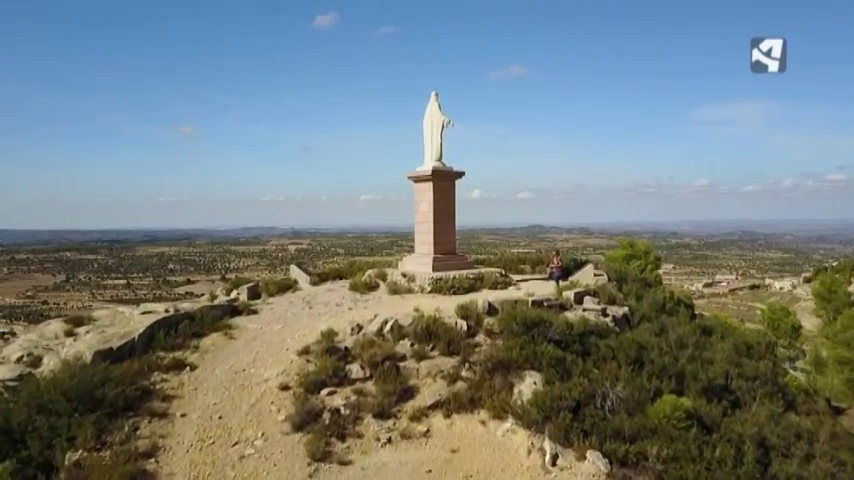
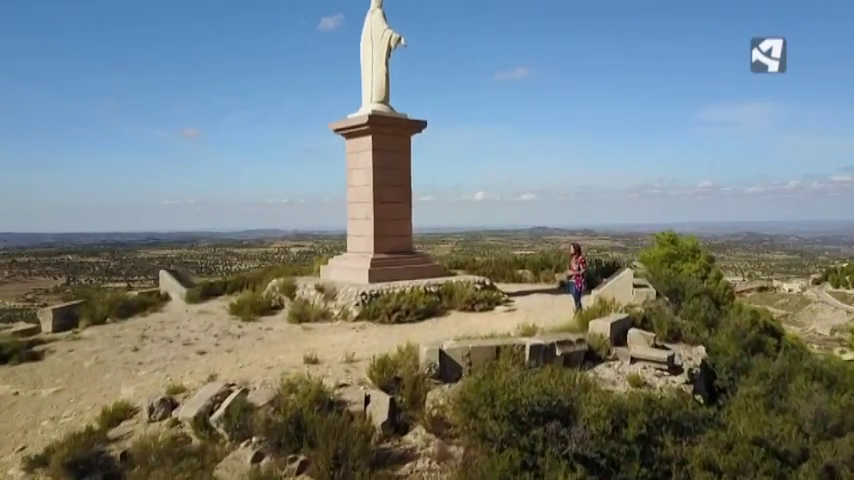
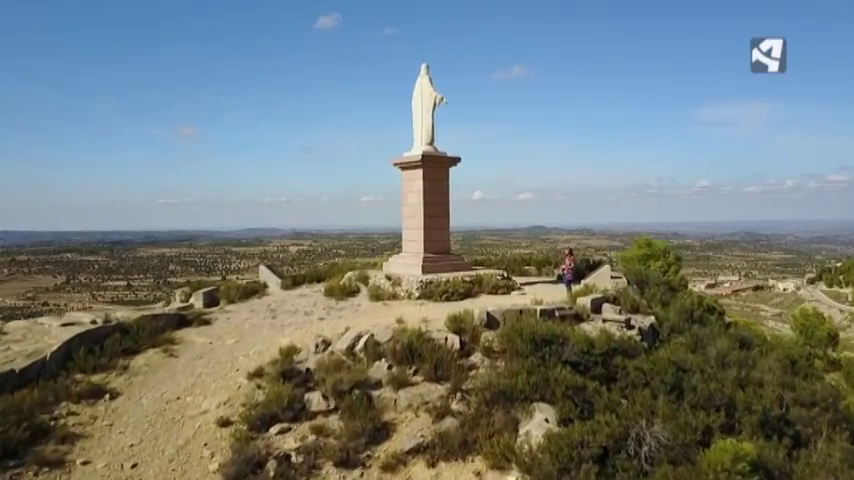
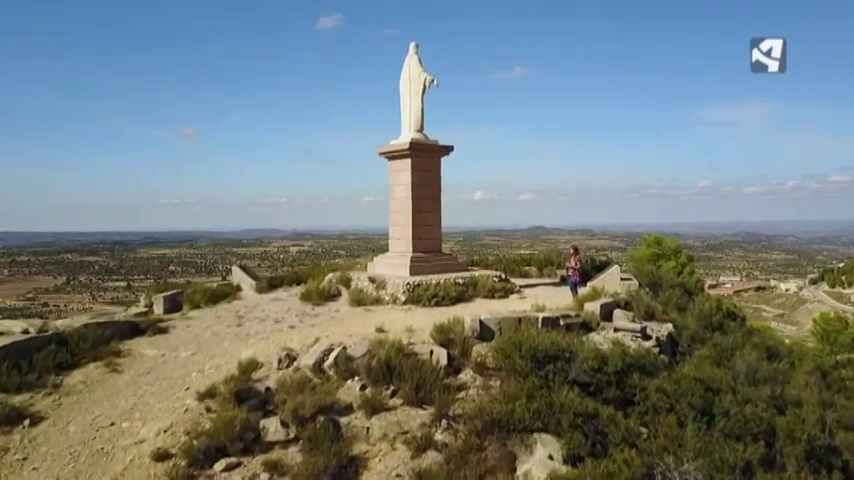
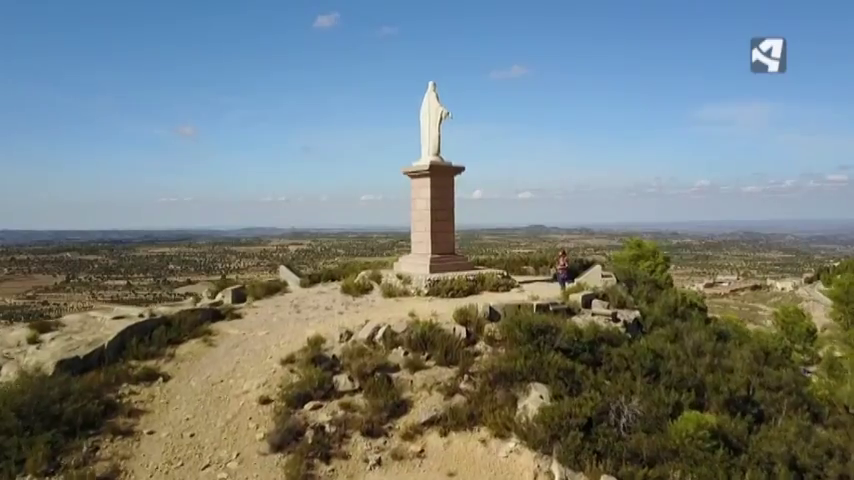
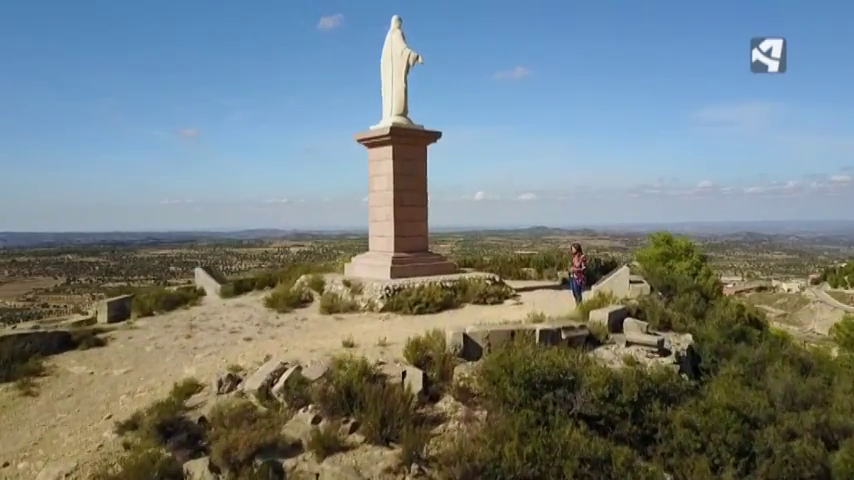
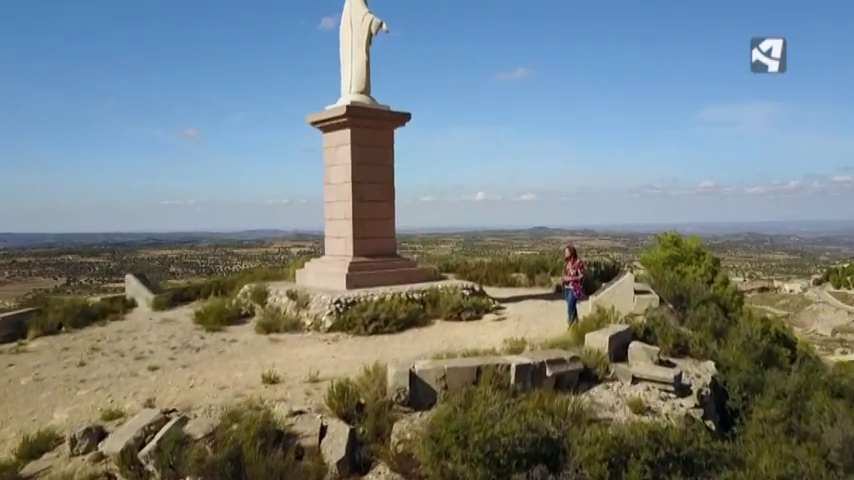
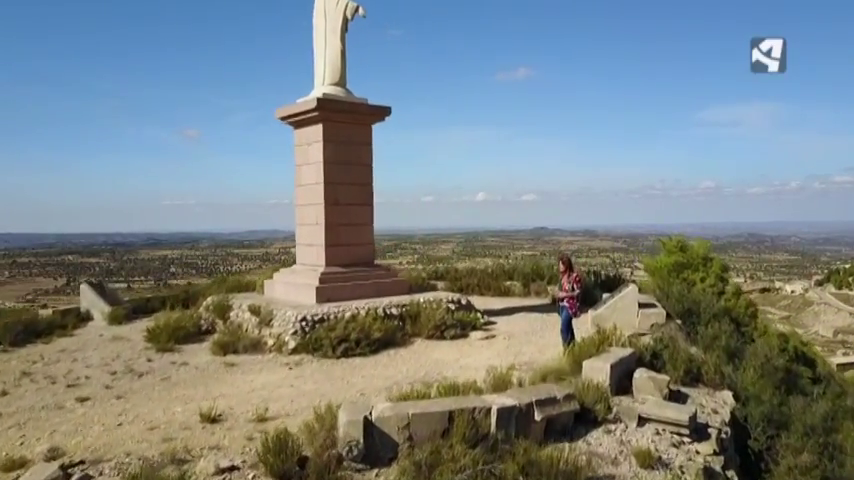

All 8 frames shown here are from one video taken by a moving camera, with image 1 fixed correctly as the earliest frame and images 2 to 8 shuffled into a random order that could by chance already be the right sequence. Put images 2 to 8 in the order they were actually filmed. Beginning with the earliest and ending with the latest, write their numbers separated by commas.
5, 3, 4, 6, 2, 7, 8
